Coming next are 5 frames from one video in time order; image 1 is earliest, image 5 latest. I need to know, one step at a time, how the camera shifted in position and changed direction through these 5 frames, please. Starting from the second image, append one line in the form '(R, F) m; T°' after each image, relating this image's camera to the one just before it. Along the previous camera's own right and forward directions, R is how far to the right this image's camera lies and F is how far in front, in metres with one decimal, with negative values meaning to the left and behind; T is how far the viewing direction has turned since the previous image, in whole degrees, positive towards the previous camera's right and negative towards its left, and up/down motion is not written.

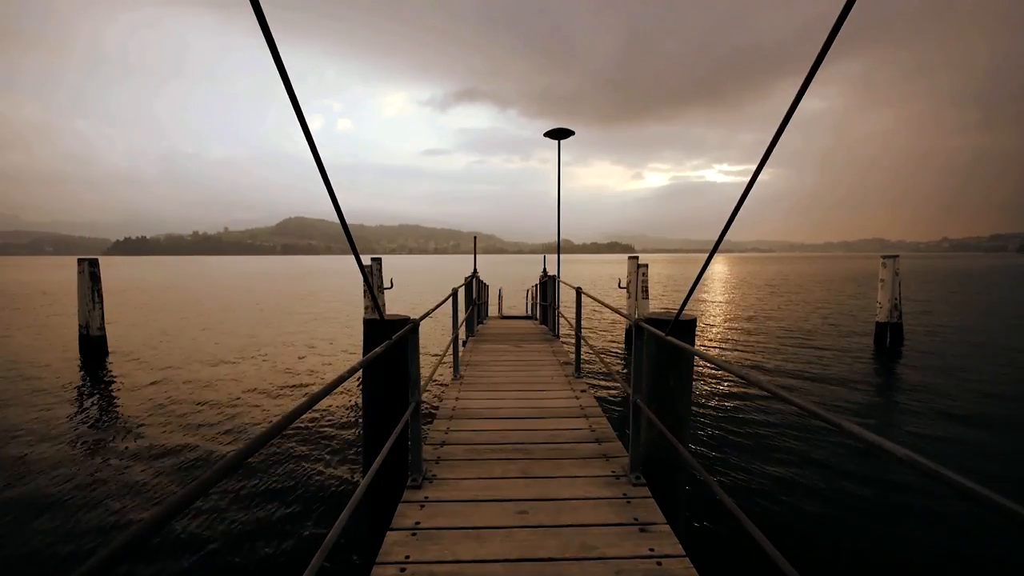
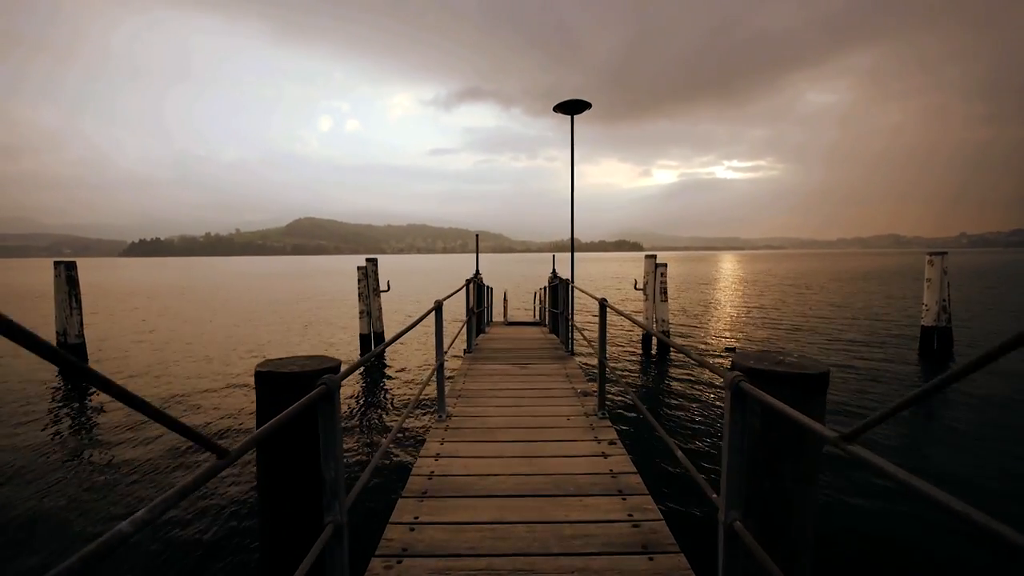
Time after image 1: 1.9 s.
(+0.1, +1.3) m; -1°
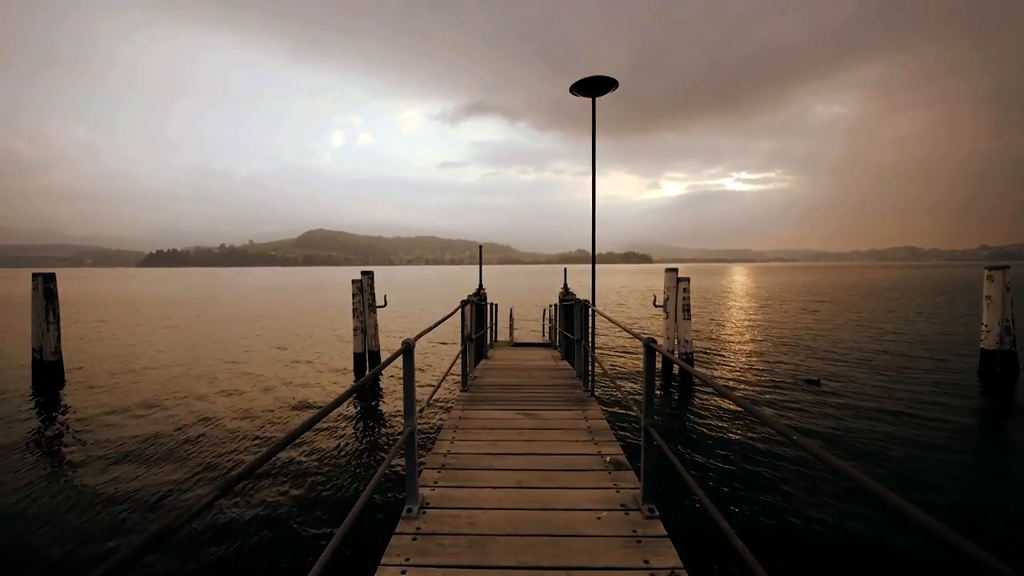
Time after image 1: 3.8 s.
(0.0, +1.3) m; -1°
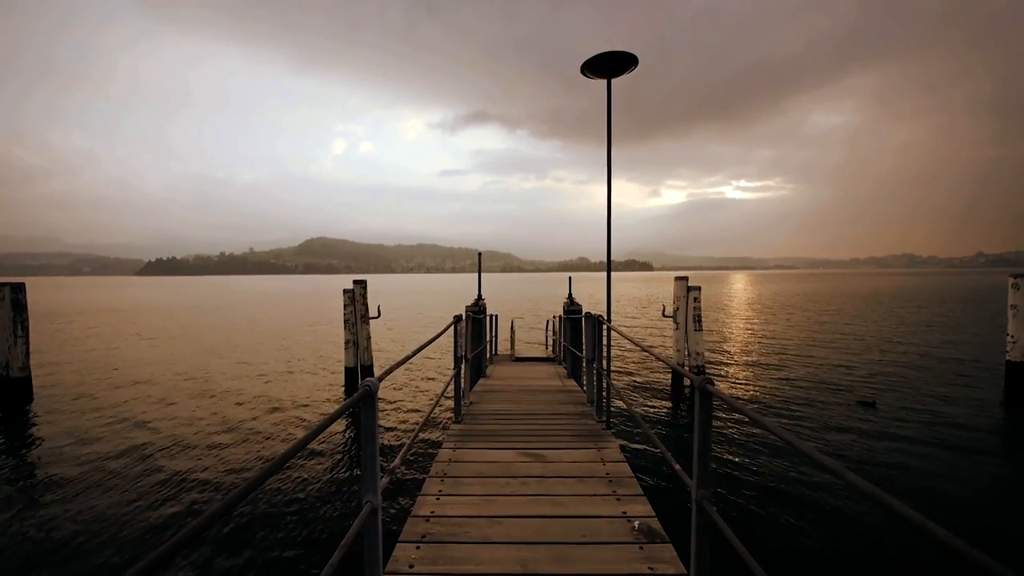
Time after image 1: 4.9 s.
(0.0, +0.8) m; 0°
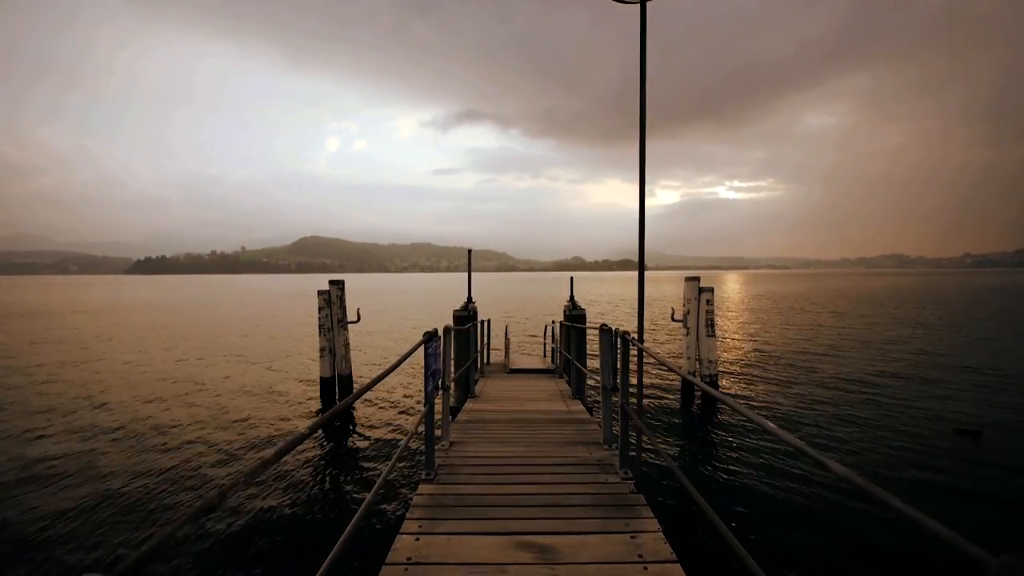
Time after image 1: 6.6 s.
(0.0, +1.3) m; +1°
